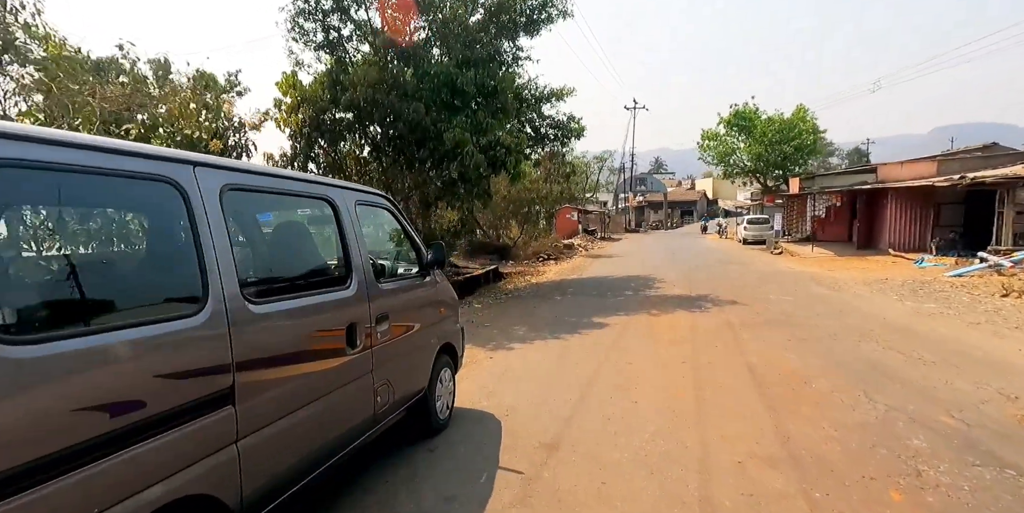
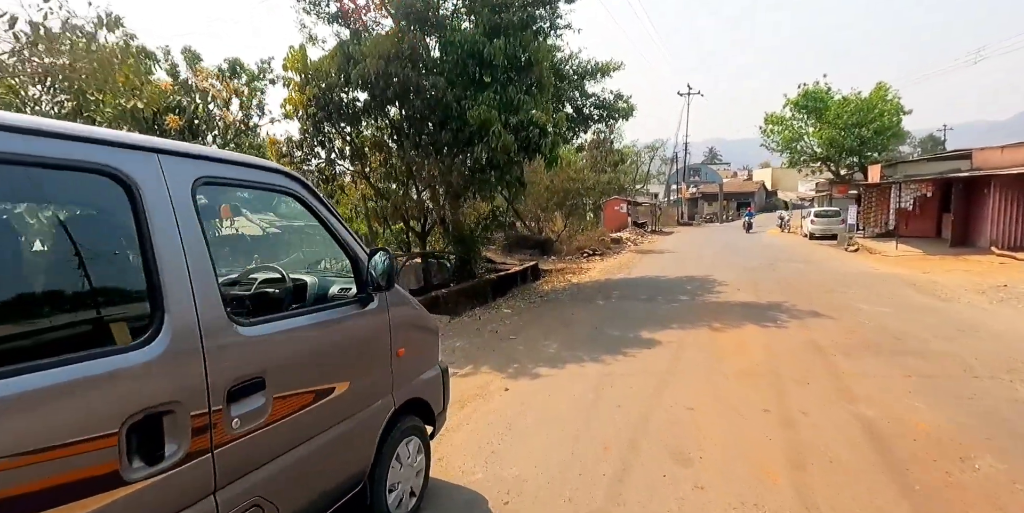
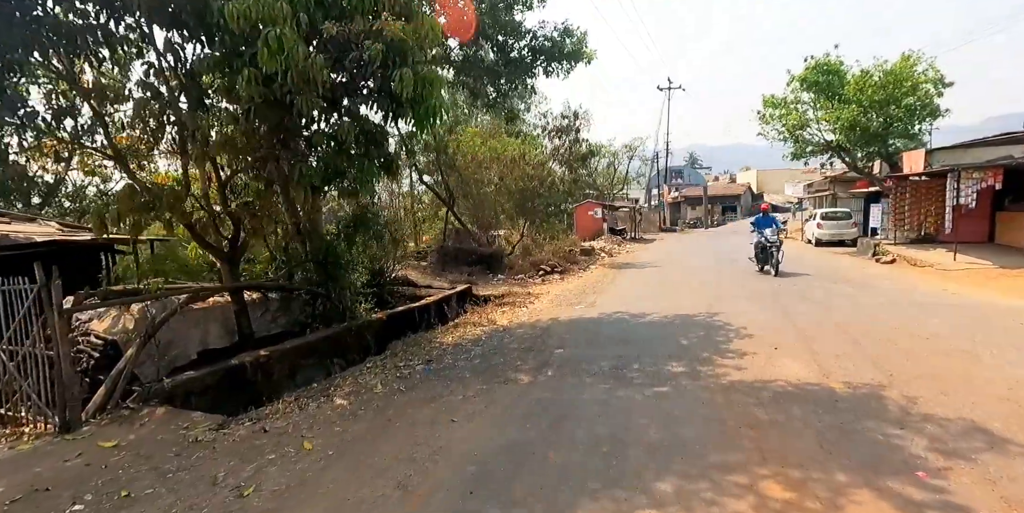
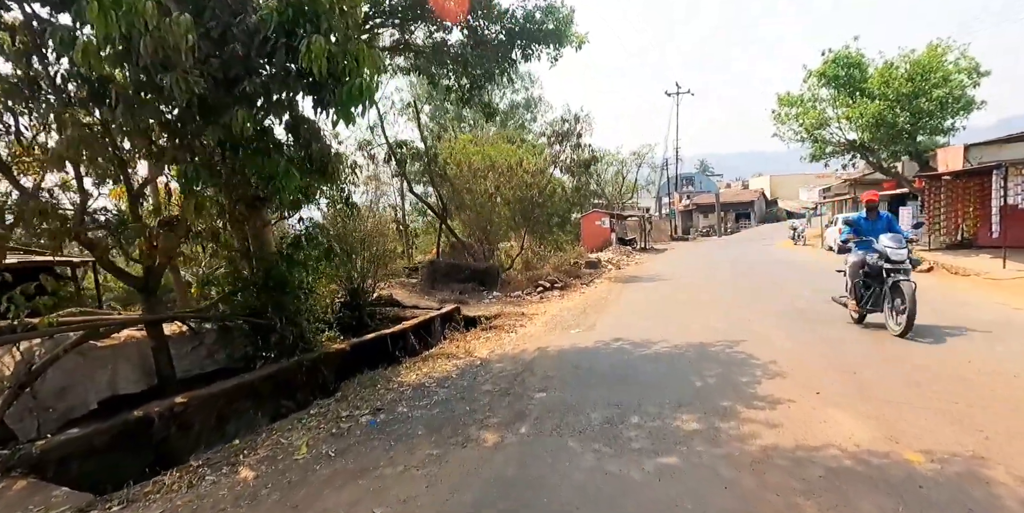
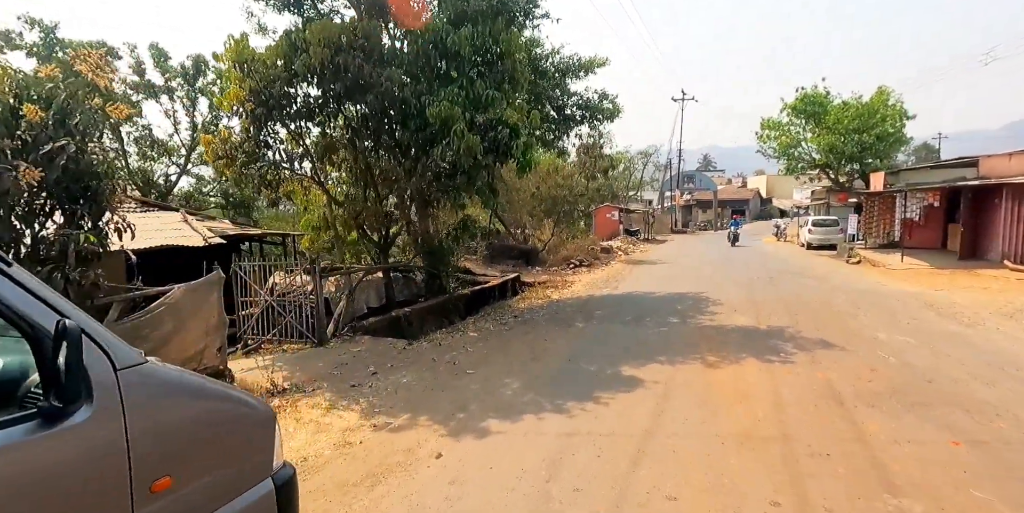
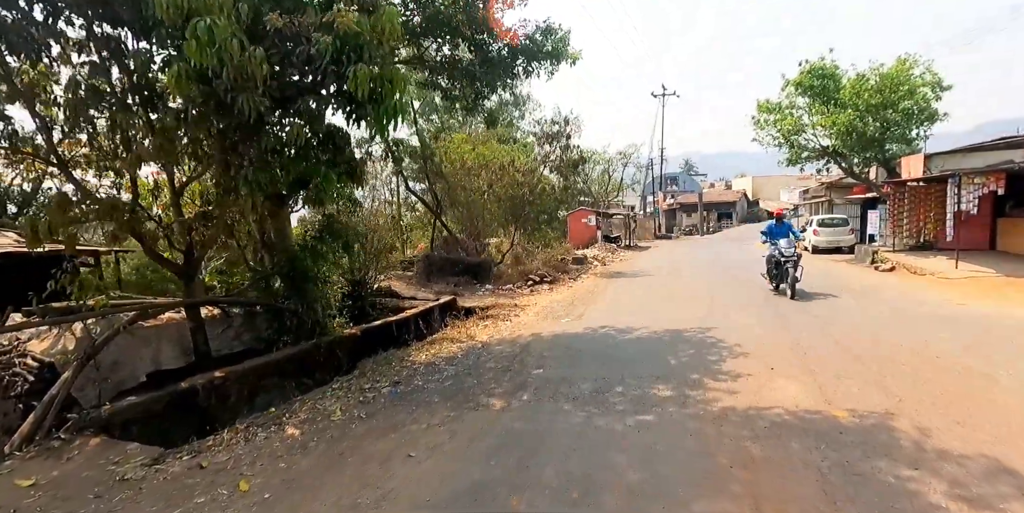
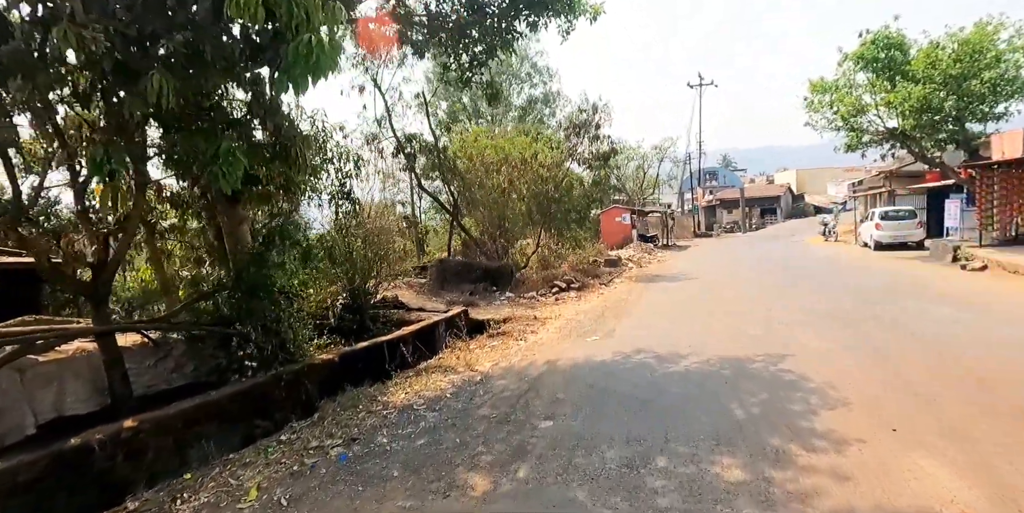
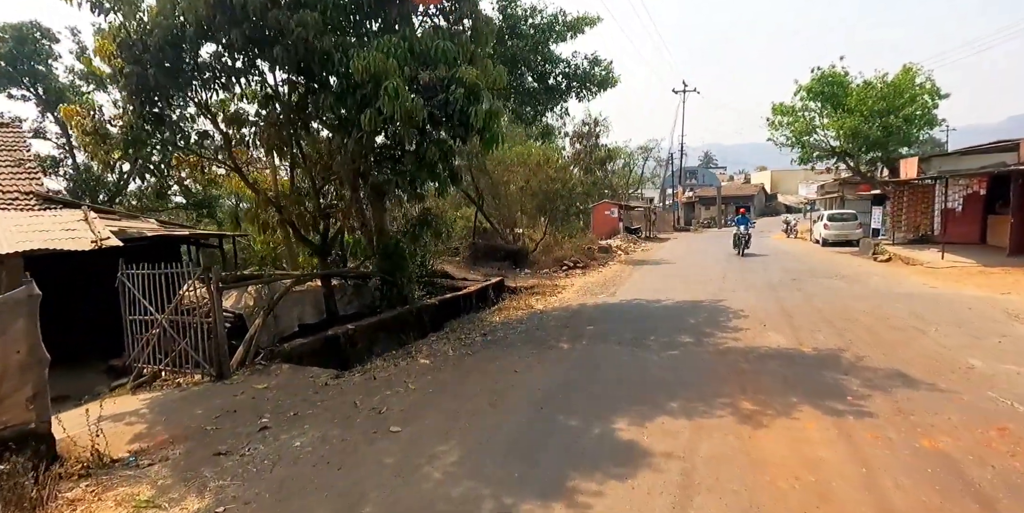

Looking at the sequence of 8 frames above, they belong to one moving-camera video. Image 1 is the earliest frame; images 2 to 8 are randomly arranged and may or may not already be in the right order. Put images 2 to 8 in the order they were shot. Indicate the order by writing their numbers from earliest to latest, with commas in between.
2, 5, 8, 3, 6, 4, 7
